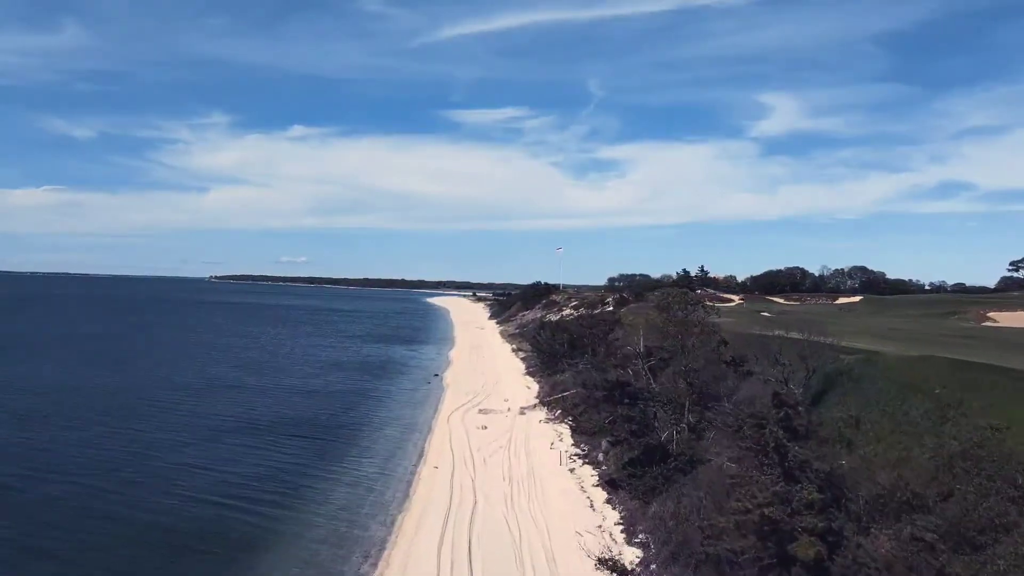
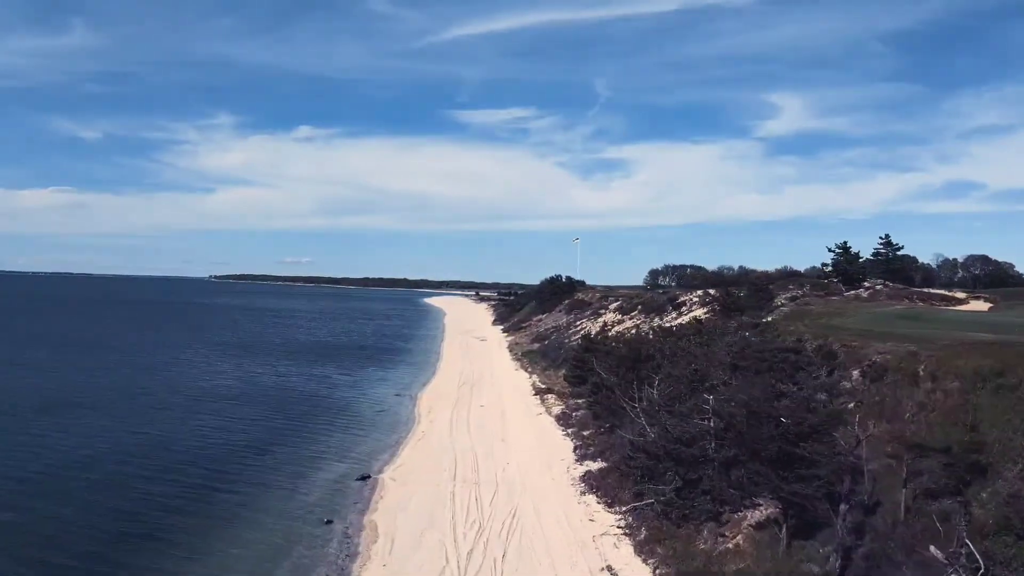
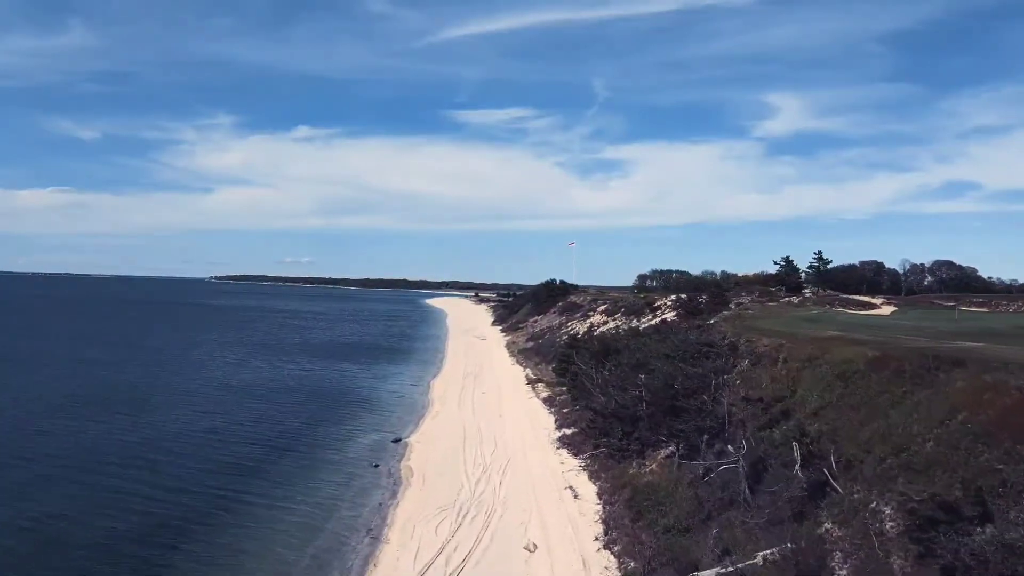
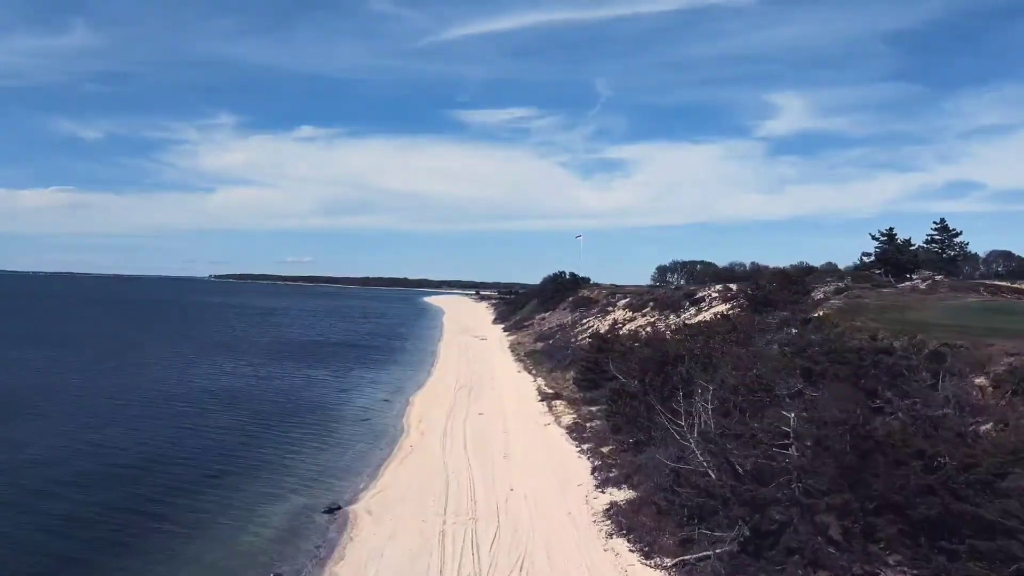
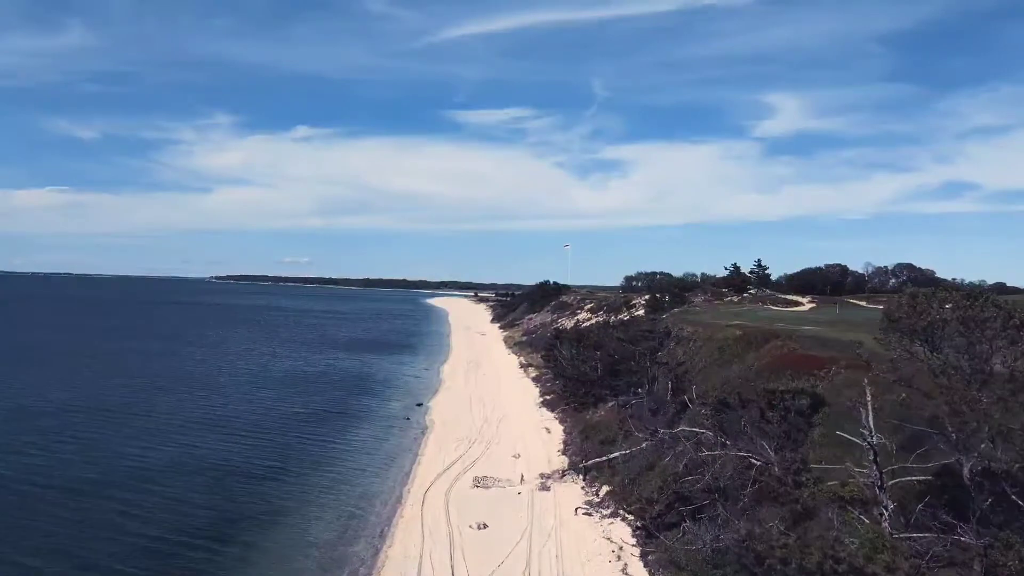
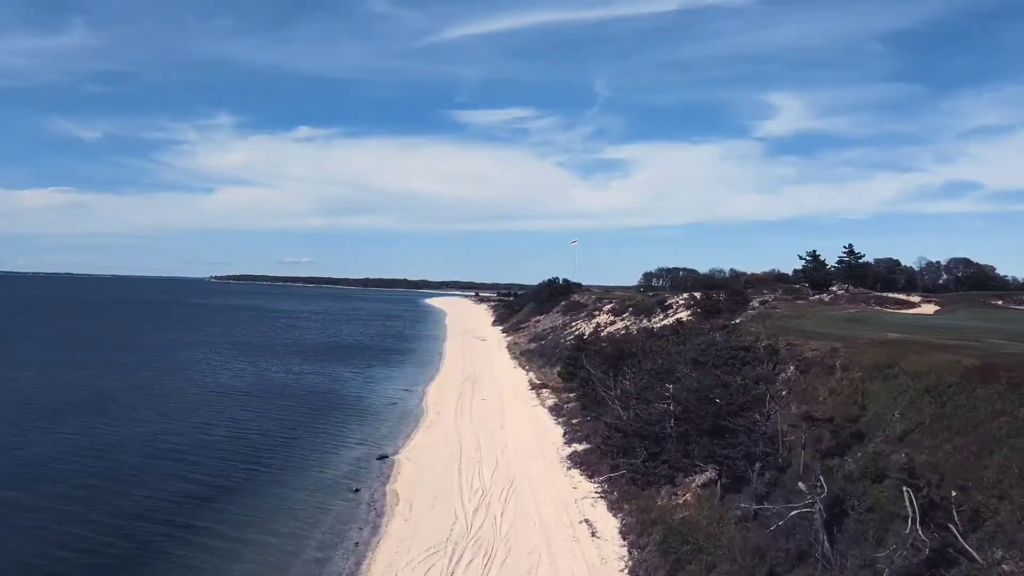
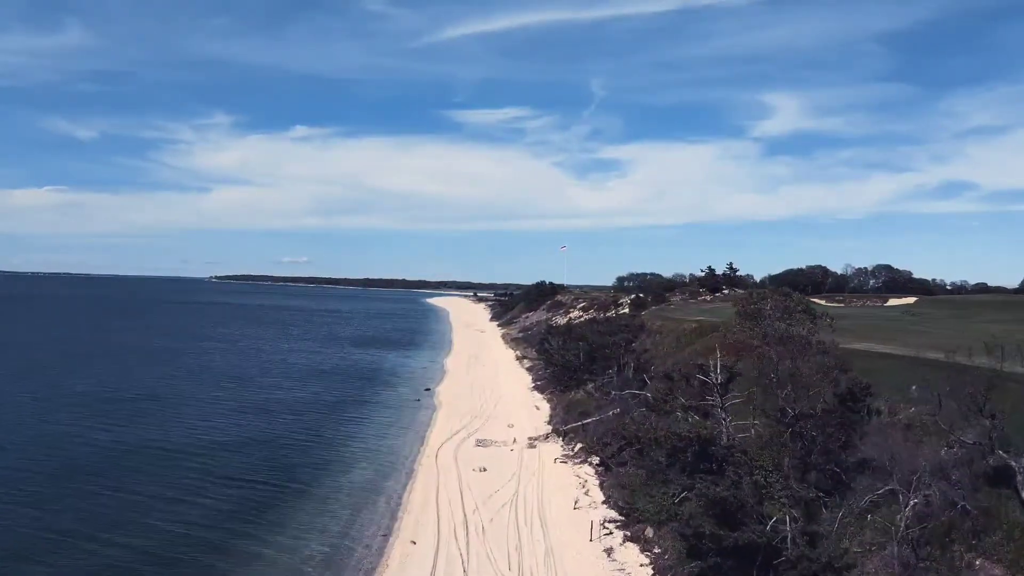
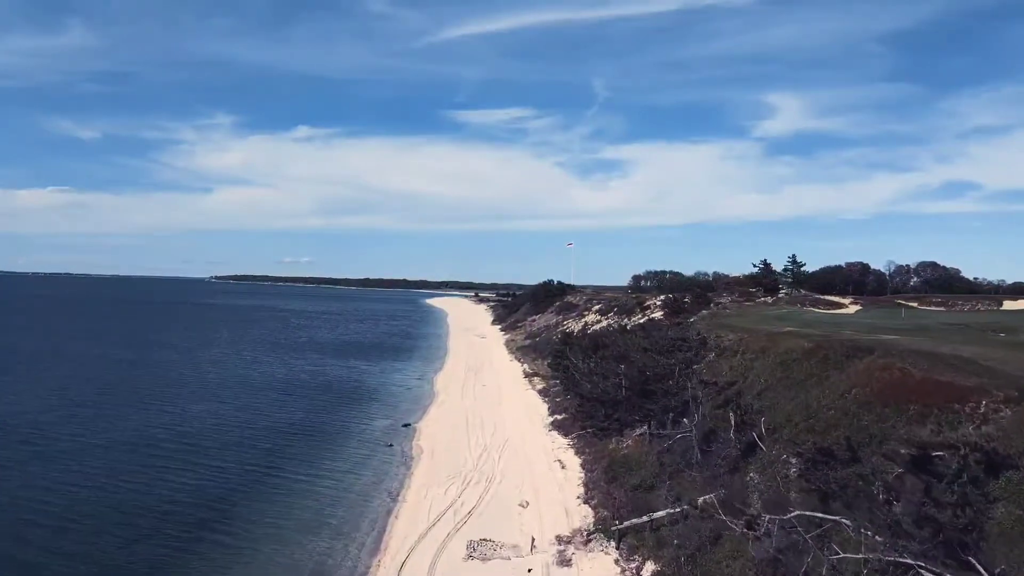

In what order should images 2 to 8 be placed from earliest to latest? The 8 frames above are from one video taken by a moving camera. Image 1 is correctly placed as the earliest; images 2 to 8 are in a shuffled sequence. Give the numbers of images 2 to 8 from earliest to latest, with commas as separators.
7, 5, 8, 3, 6, 2, 4
